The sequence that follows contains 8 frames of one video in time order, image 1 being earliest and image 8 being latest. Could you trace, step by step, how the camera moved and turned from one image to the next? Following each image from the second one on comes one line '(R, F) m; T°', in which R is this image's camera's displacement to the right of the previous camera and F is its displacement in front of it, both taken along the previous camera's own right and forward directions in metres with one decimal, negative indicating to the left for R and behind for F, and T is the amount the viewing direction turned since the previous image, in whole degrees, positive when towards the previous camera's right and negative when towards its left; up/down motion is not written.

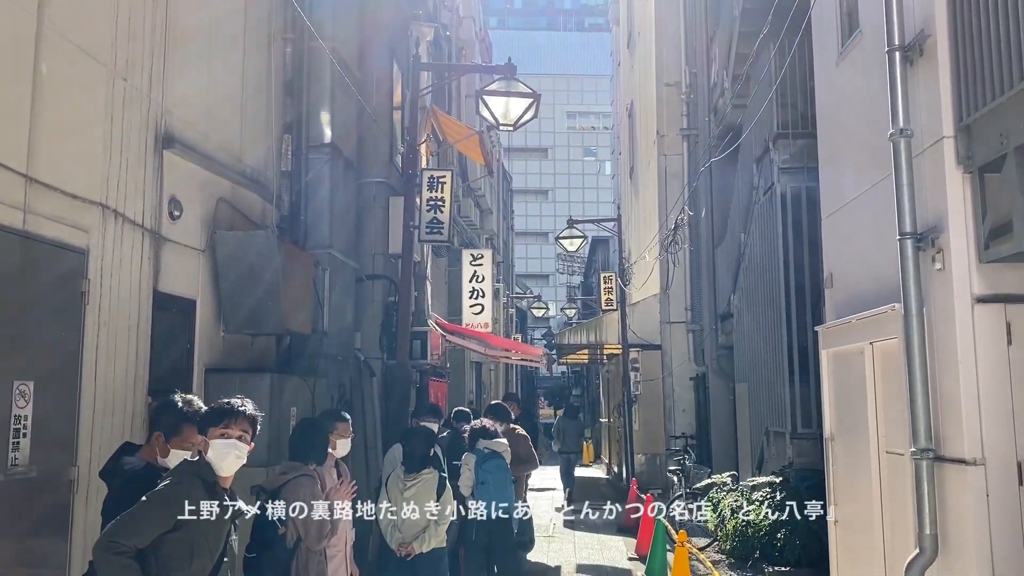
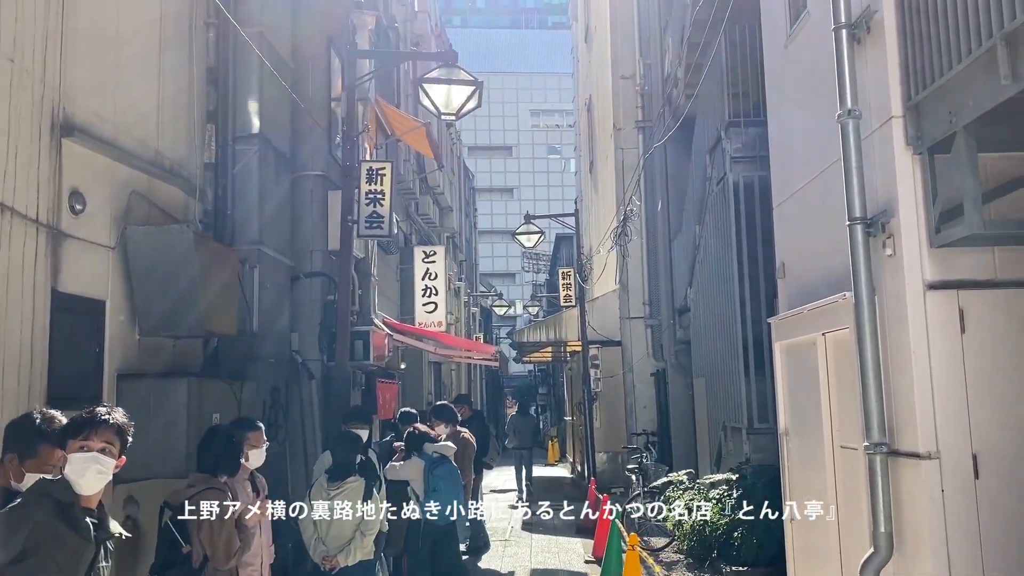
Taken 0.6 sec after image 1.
(+0.3, +0.4) m; +2°
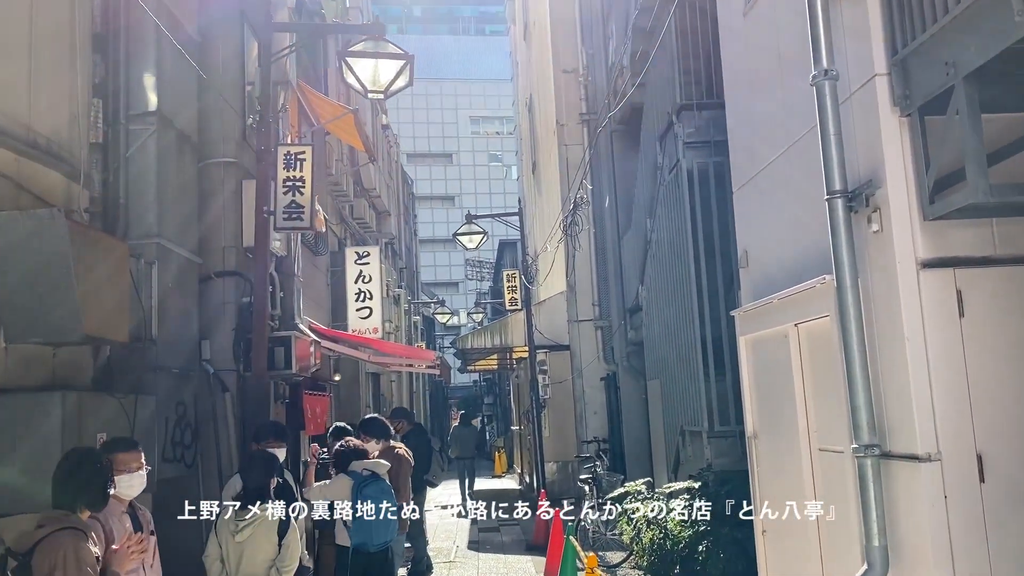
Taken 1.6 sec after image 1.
(0.0, +0.9) m; +4°
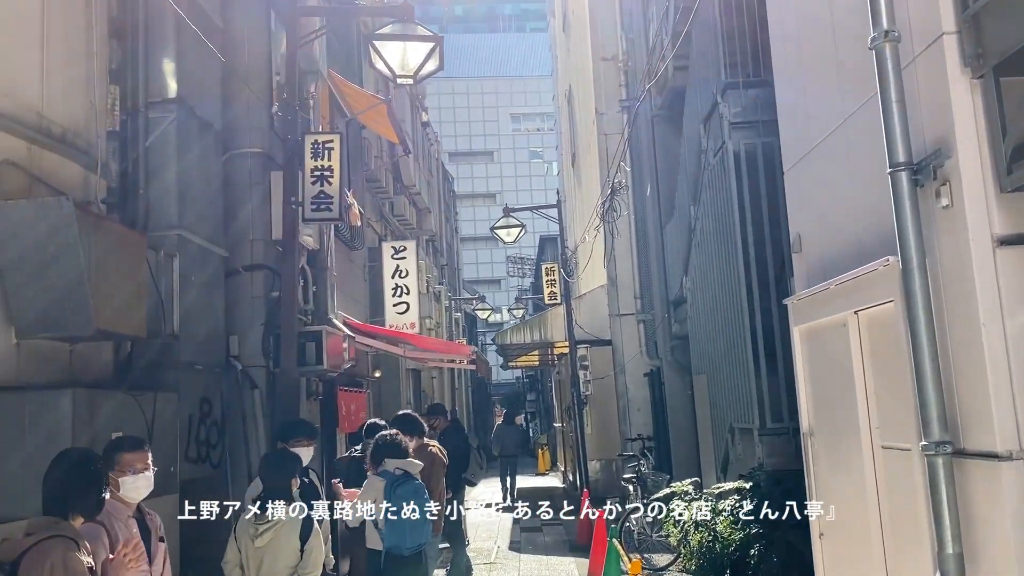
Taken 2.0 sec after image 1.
(+0.1, +0.4) m; -3°
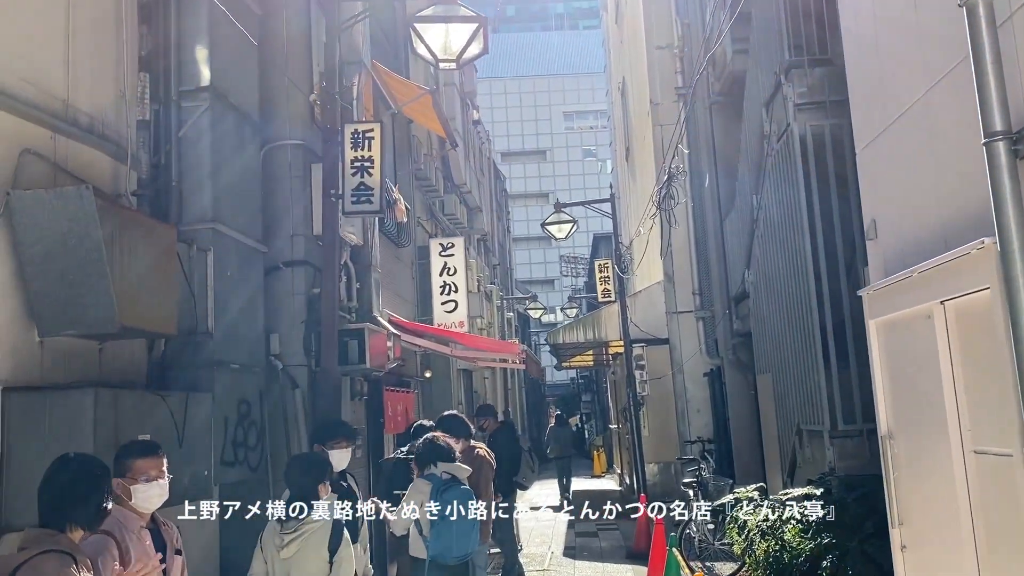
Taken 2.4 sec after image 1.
(0.0, +0.5) m; -4°
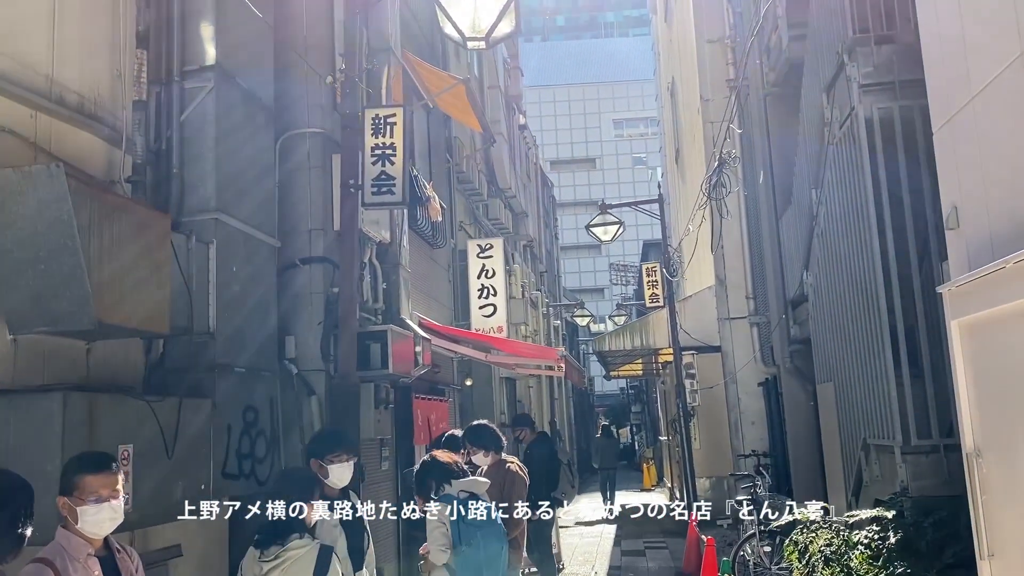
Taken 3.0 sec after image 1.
(+0.1, +0.7) m; -3°
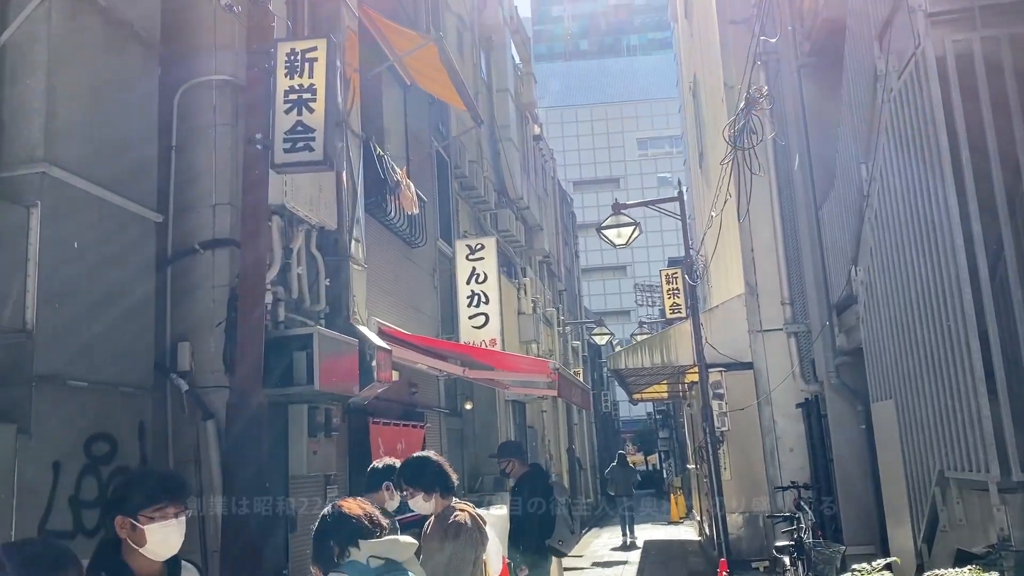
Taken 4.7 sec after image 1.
(+0.4, +1.8) m; -2°
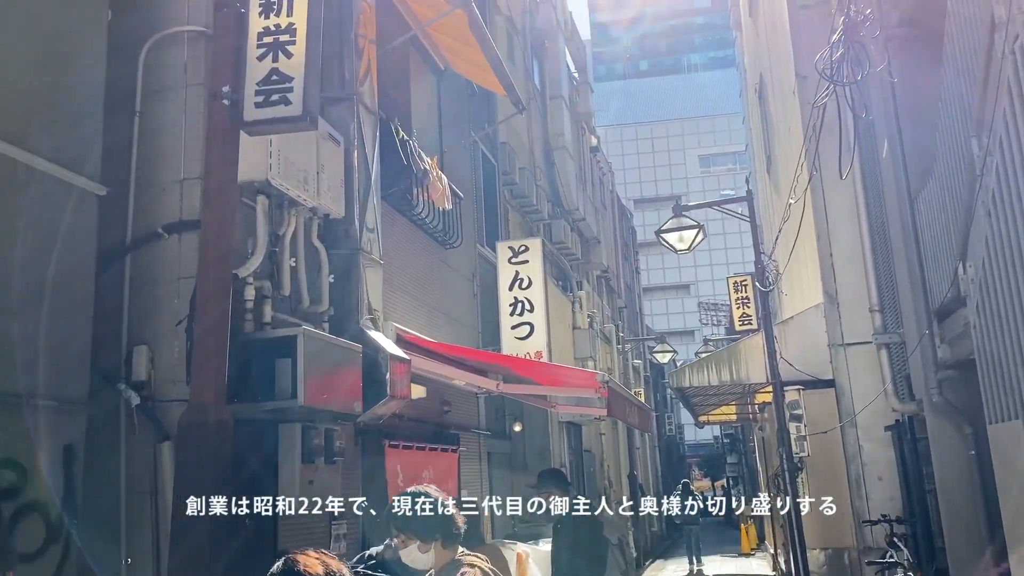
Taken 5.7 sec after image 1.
(+0.2, +1.2) m; -4°
